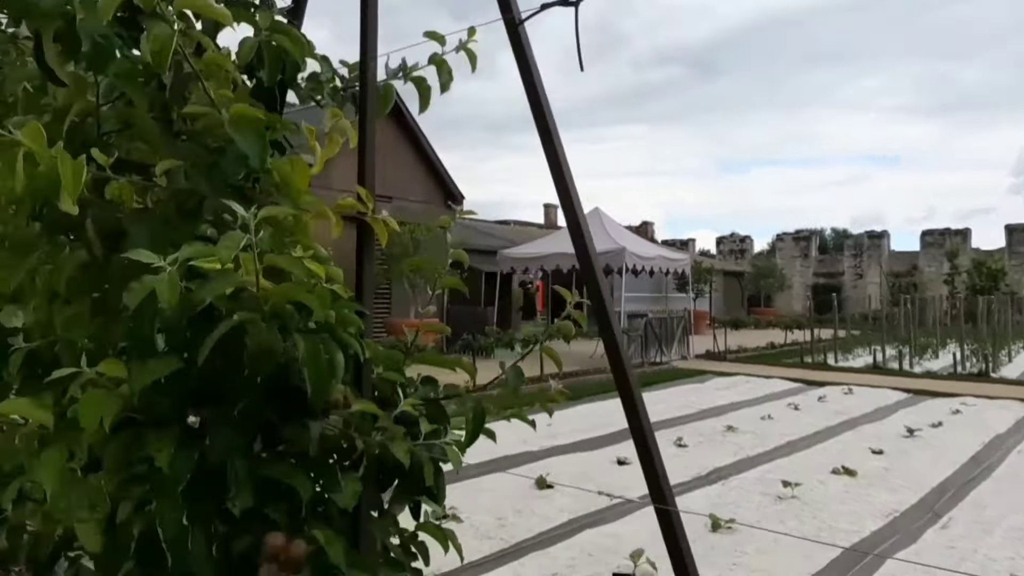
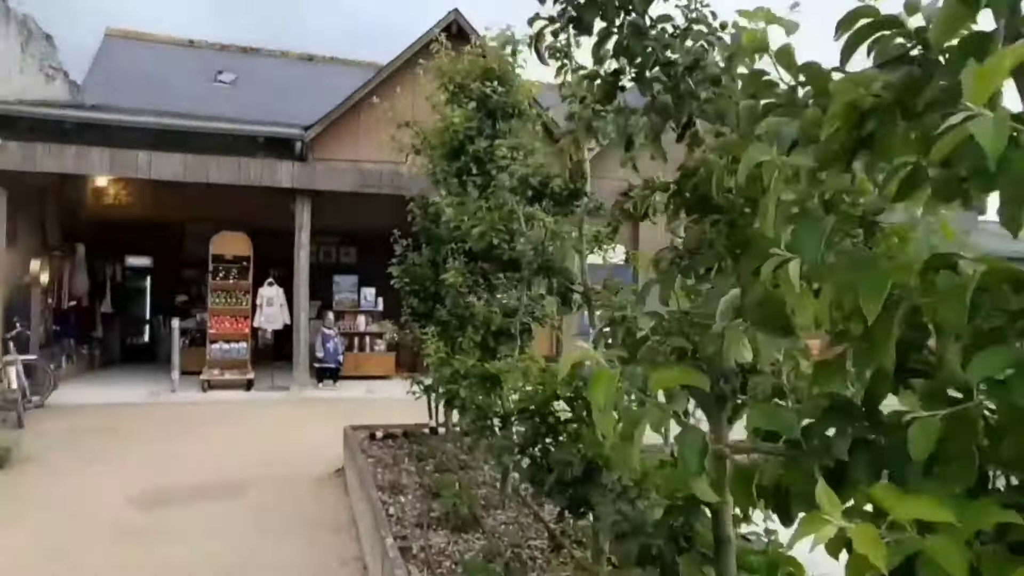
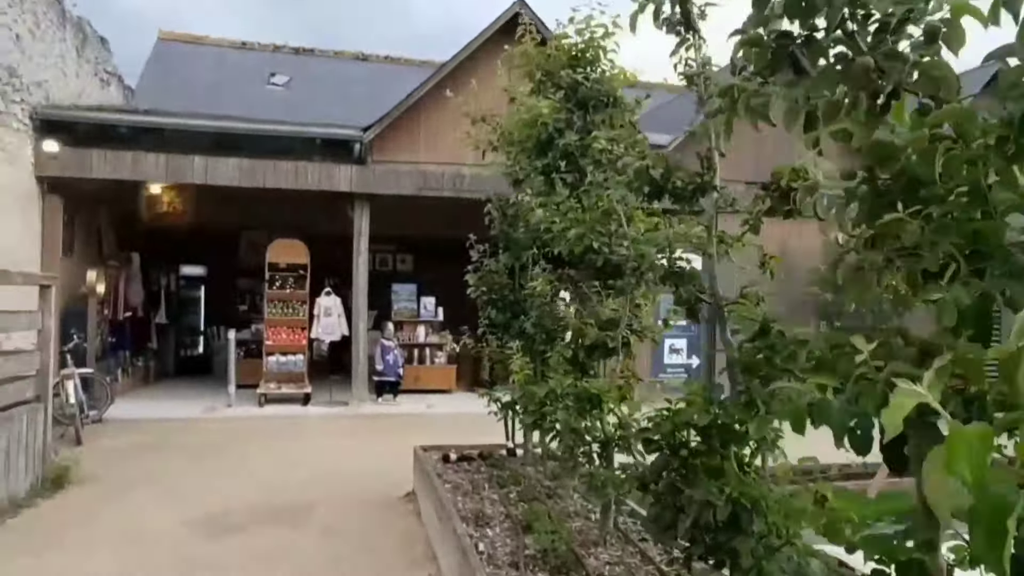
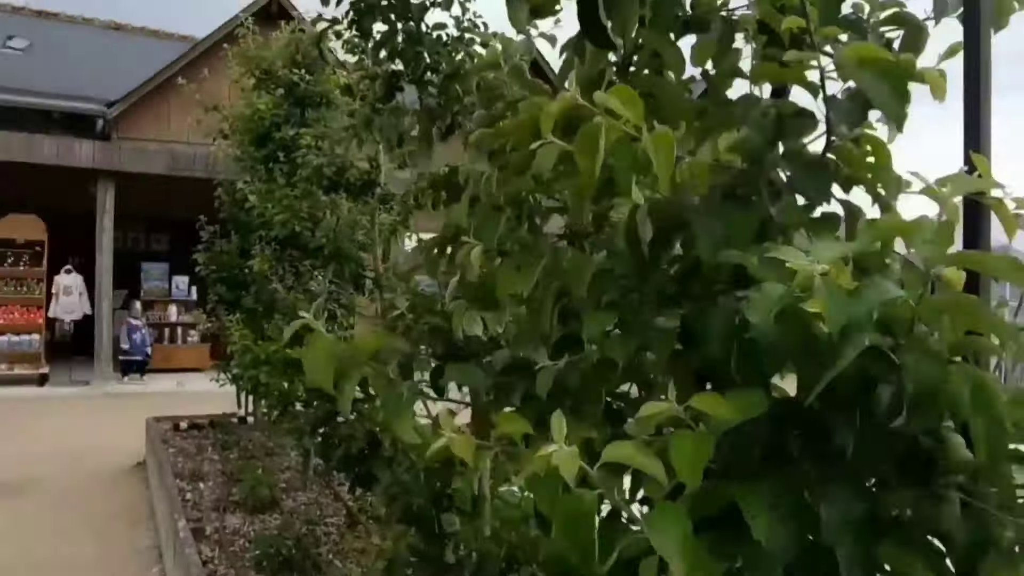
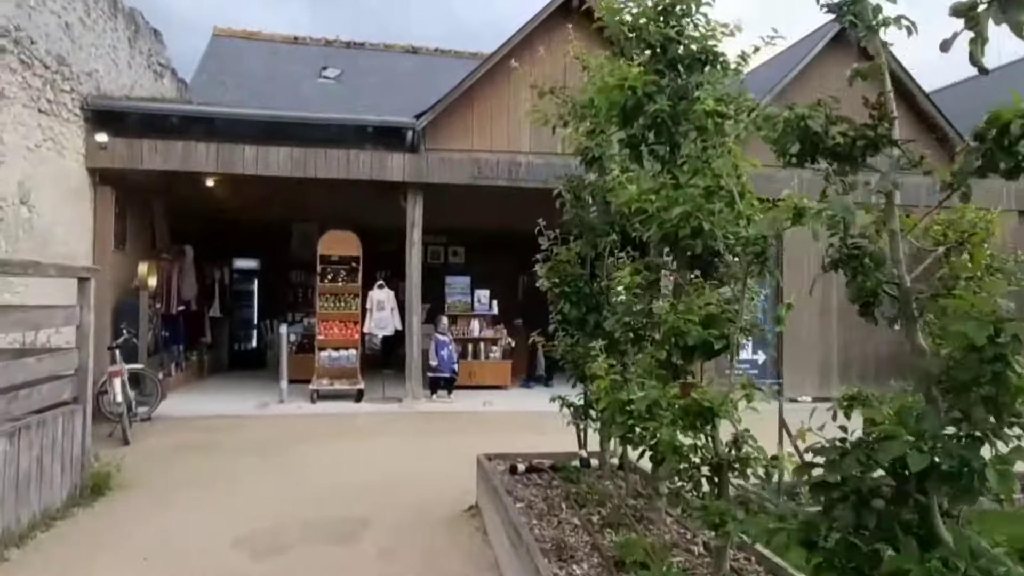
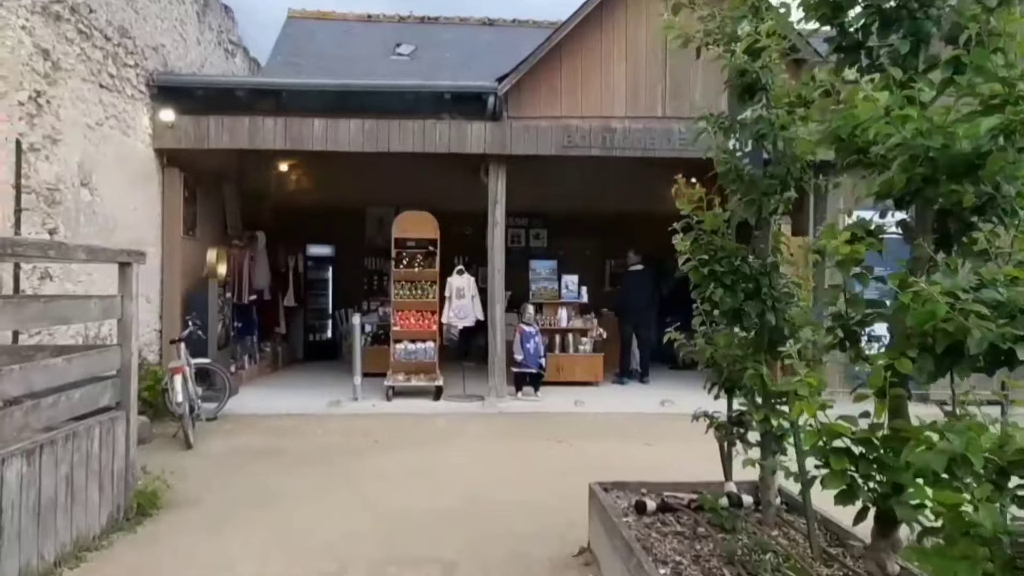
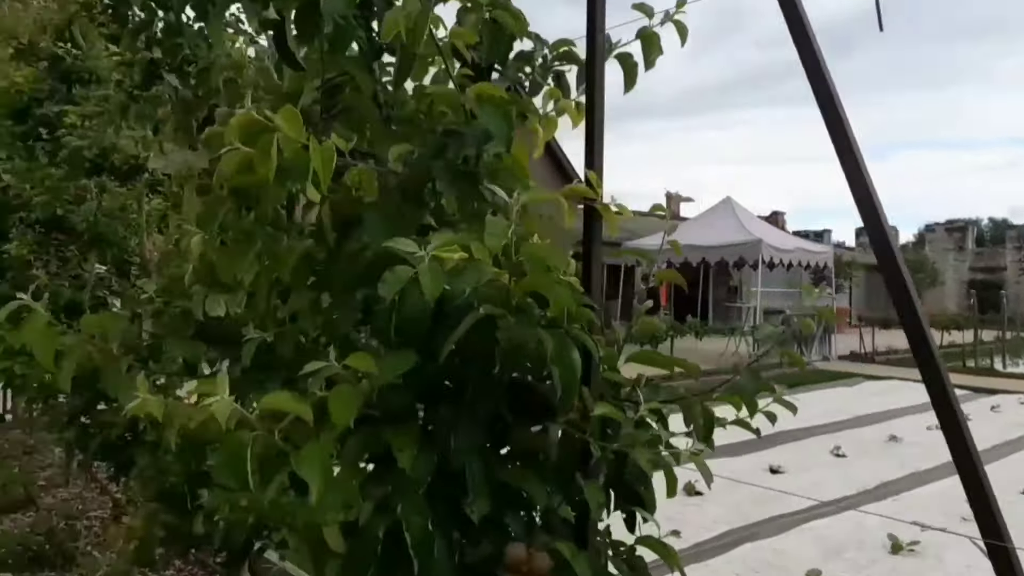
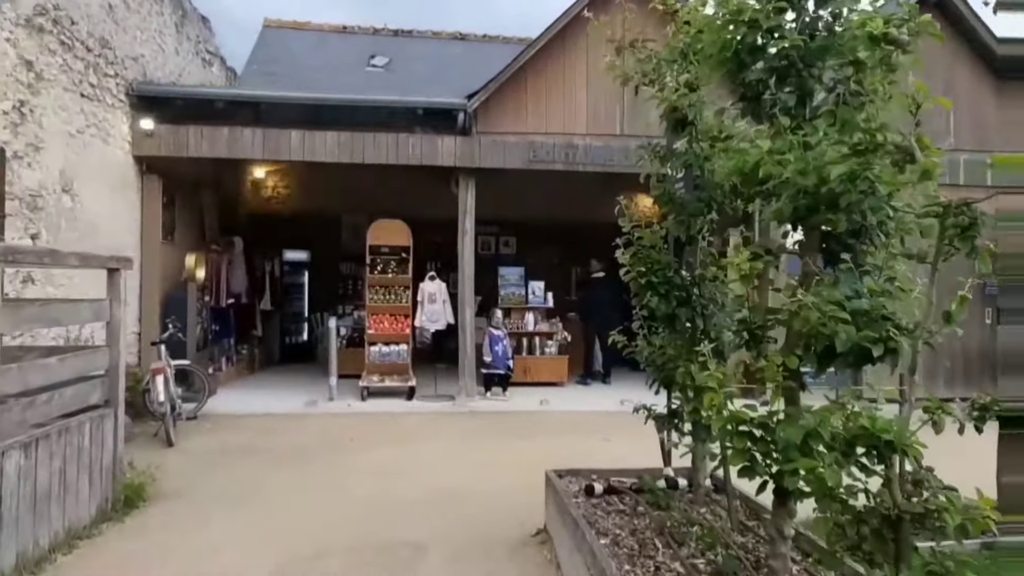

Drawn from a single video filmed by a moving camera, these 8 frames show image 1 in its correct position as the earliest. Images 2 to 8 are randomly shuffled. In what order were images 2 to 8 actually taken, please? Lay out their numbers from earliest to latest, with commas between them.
7, 4, 2, 3, 5, 8, 6
